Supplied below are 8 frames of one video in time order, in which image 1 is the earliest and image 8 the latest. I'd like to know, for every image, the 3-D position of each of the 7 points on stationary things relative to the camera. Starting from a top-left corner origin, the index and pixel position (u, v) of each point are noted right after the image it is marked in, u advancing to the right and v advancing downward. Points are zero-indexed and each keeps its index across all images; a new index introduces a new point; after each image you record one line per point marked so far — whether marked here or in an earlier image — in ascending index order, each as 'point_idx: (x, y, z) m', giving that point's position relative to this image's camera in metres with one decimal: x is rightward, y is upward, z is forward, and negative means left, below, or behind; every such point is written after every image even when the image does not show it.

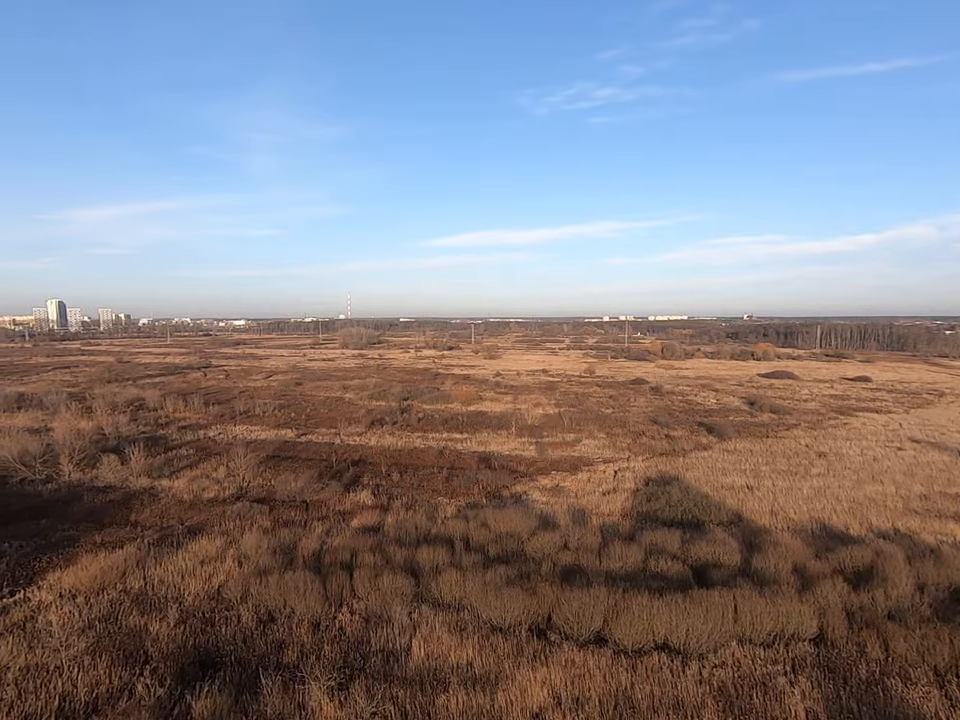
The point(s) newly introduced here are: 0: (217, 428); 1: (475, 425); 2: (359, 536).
0: (-8.8, -2.3, +16.8) m
1: (-0.2, -2.2, +17.2) m
2: (-2.0, -2.9, +8.2) m
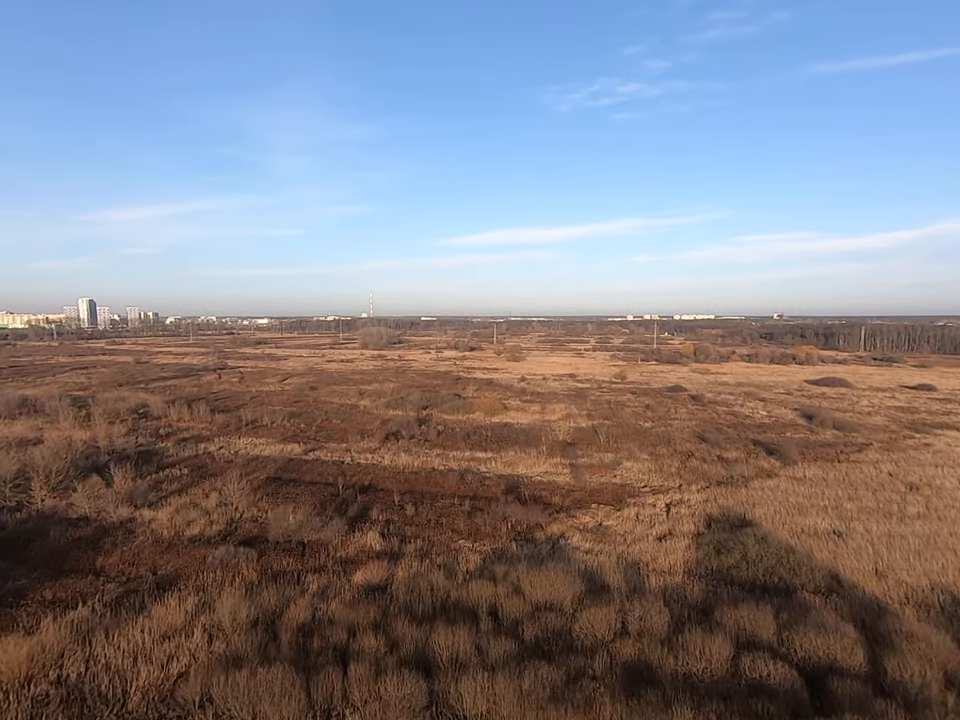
0: (-8.0, -2.5, +15.5) m
1: (+0.6, -2.5, +15.5) m
2: (-1.6, -3.2, +6.6) m
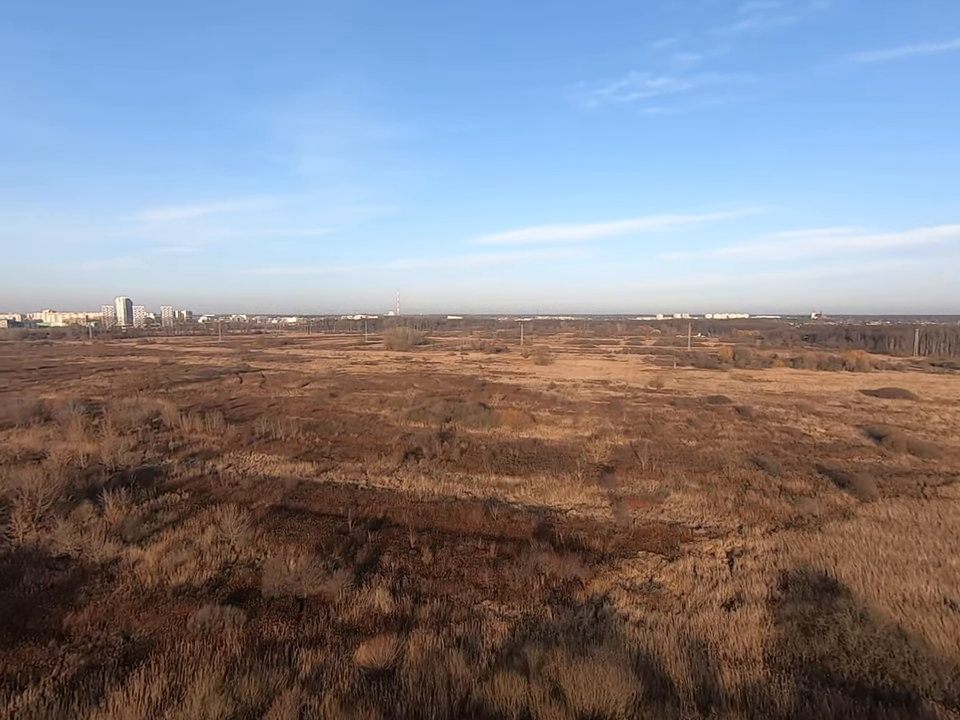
0: (-7.2, -2.8, +14.5) m
1: (+1.4, -2.9, +14.1) m
2: (-1.3, -3.5, +5.3) m
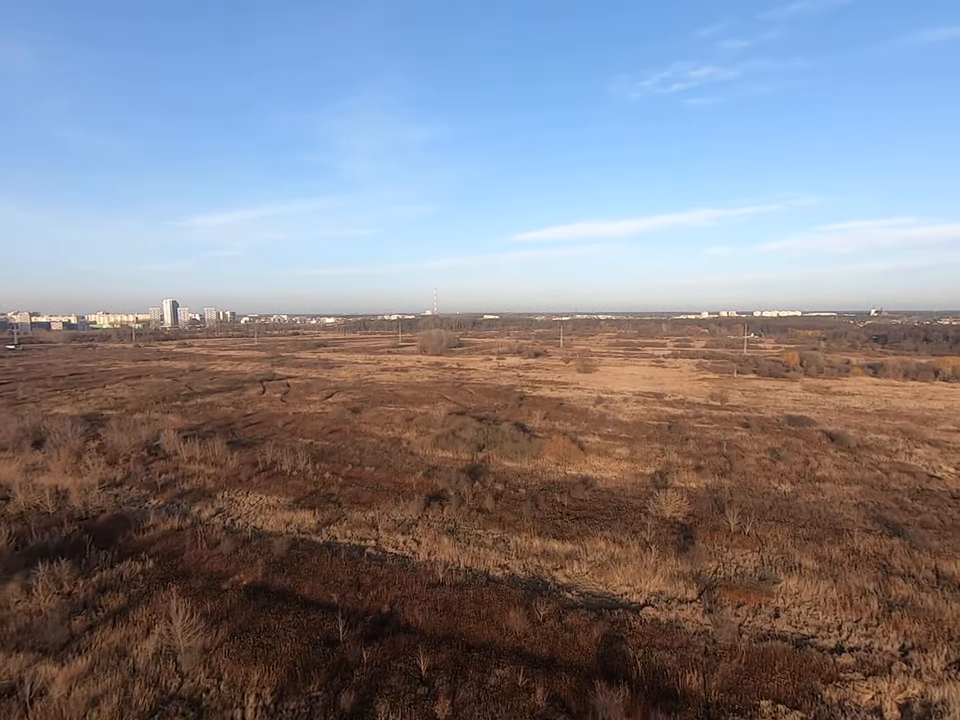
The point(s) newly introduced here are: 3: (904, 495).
0: (-6.3, -3.4, +12.2) m
1: (+2.2, -3.4, +11.2) m
2: (-1.0, -4.2, +2.6) m
3: (+10.4, -3.3, +12.4) m
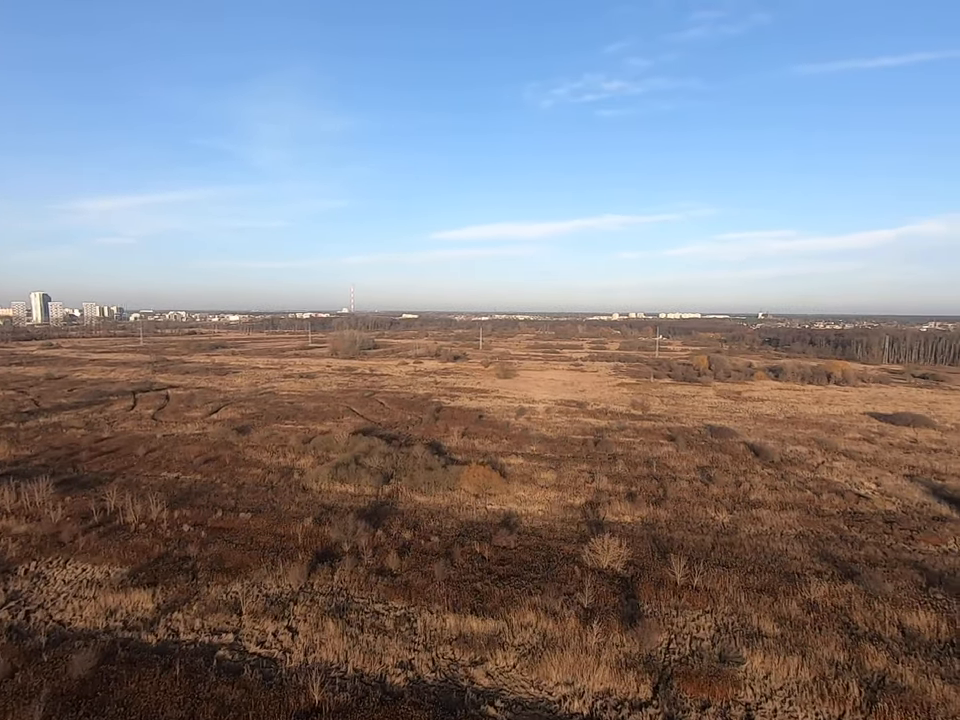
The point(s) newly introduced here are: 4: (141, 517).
0: (-8.2, -3.9, +8.9) m
1: (+0.5, -3.9, +9.2) m
2: (-1.4, -4.6, +0.2) m
3: (+8.3, -3.8, +11.7) m
4: (-7.7, -3.5, +11.5) m
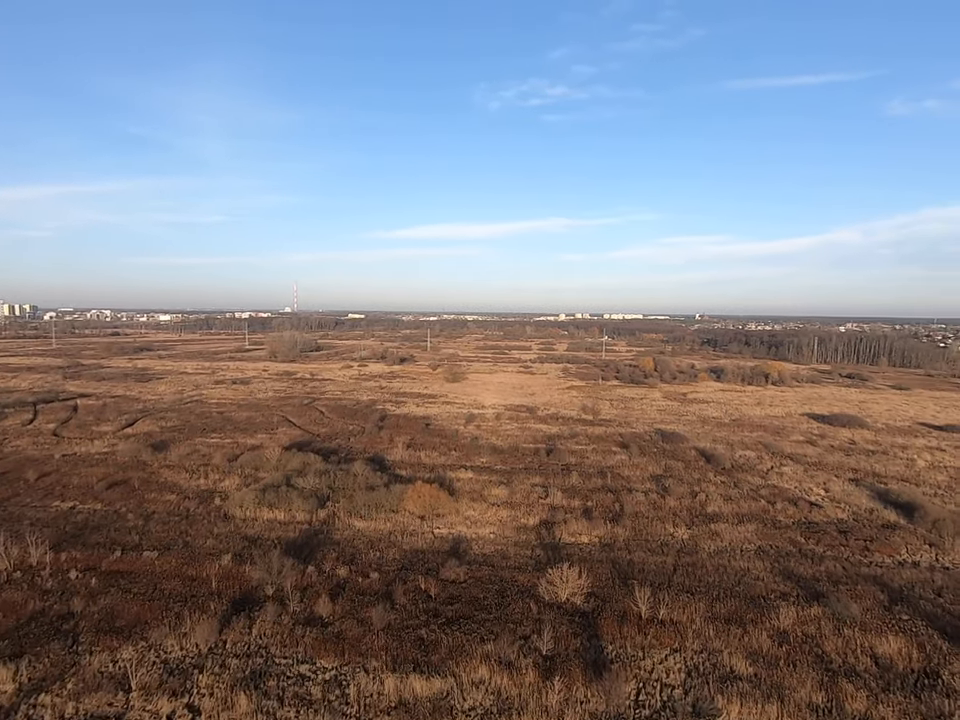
0: (-9.0, -4.2, +6.9) m
1: (-0.4, -4.1, +8.1) m
2: (-1.4, -4.9, -1.0) m
3: (+7.1, -3.9, +11.4) m
4: (-8.8, -3.8, +9.6) m
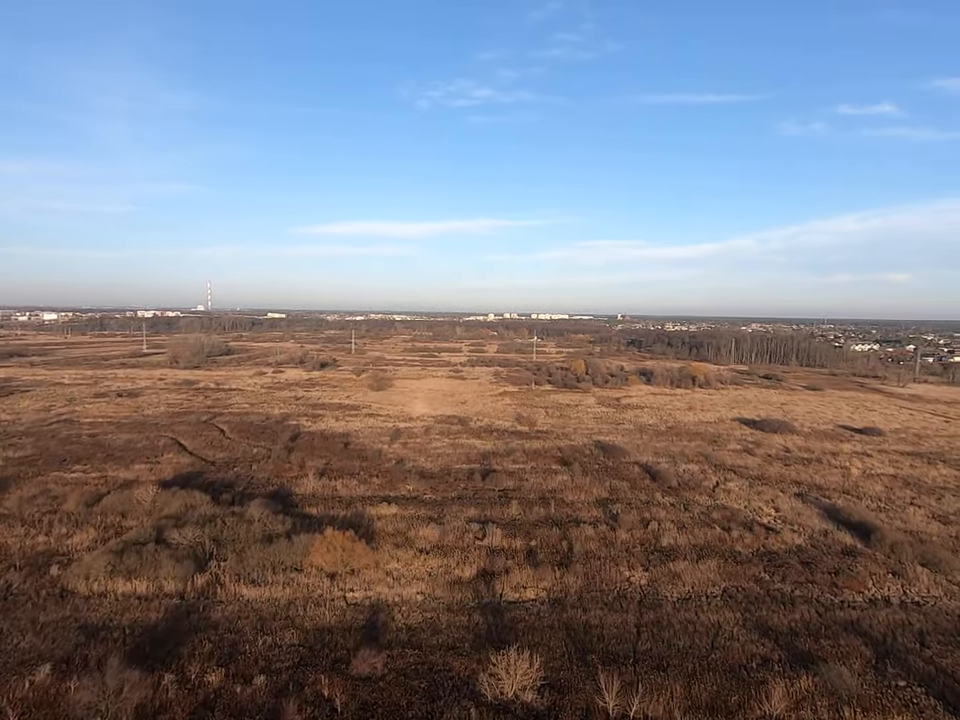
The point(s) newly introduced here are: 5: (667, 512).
0: (-9.6, -4.6, +3.6) m
1: (-1.4, -4.5, +6.0) m
2: (-1.0, -5.3, -3.2) m
3: (+5.7, -4.3, +10.3) m
4: (-9.8, -4.3, +6.3) m
5: (+4.9, -3.9, +13.2) m
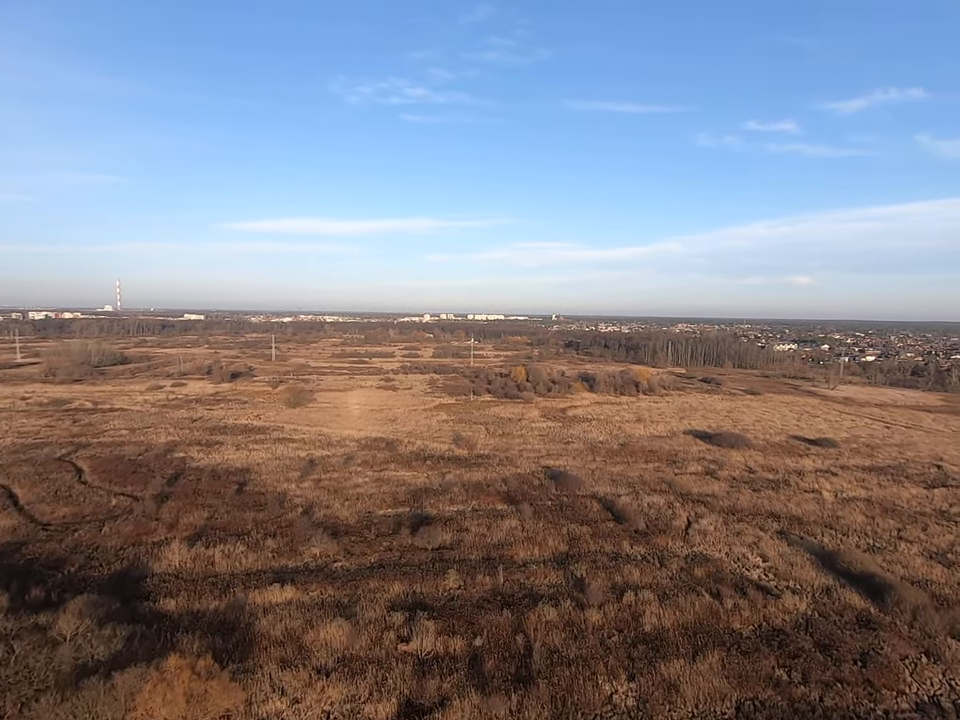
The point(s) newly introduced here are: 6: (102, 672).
0: (-9.8, -5.3, -0.7) m
1: (-1.9, -5.1, +2.7) m
2: (-0.4, -5.8, -6.3) m
3: (+4.6, -4.7, +7.9) m
4: (-10.3, -4.9, +1.9) m
5: (+3.4, -4.4, +10.6) m
6: (-5.4, -4.4, +7.2) m
